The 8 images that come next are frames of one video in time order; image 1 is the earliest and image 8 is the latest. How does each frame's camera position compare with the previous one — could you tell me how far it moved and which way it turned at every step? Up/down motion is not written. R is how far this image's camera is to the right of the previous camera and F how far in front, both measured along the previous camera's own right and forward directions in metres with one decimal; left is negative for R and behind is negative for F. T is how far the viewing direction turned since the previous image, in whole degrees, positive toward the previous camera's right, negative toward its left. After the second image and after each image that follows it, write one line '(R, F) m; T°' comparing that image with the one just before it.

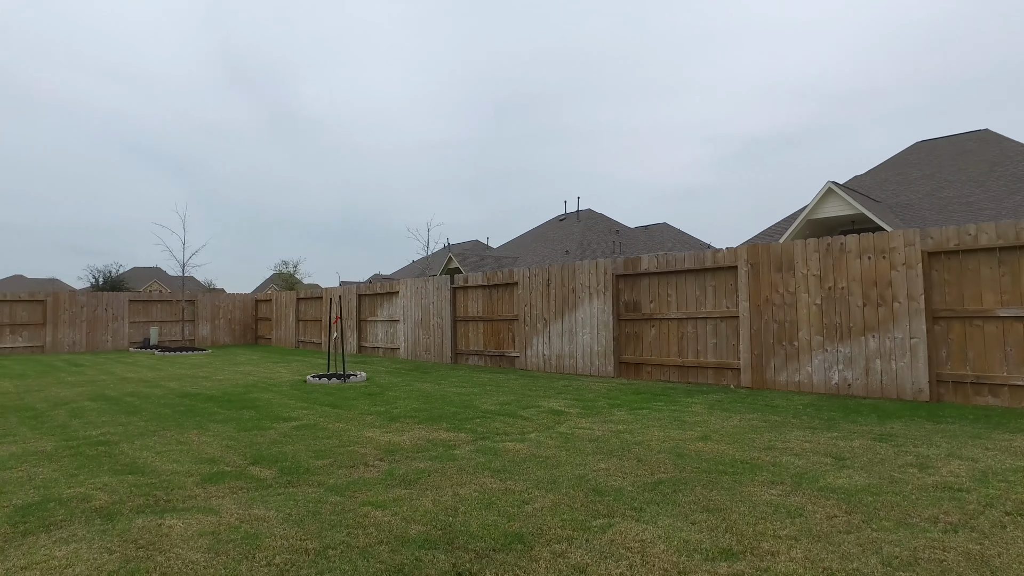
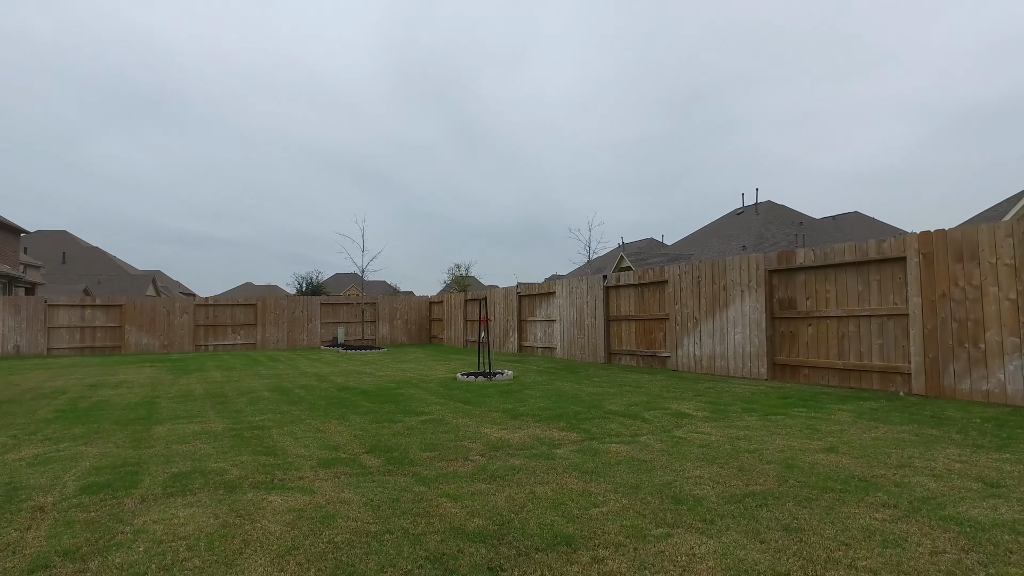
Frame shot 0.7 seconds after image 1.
(+0.5, +0.1) m; -16°
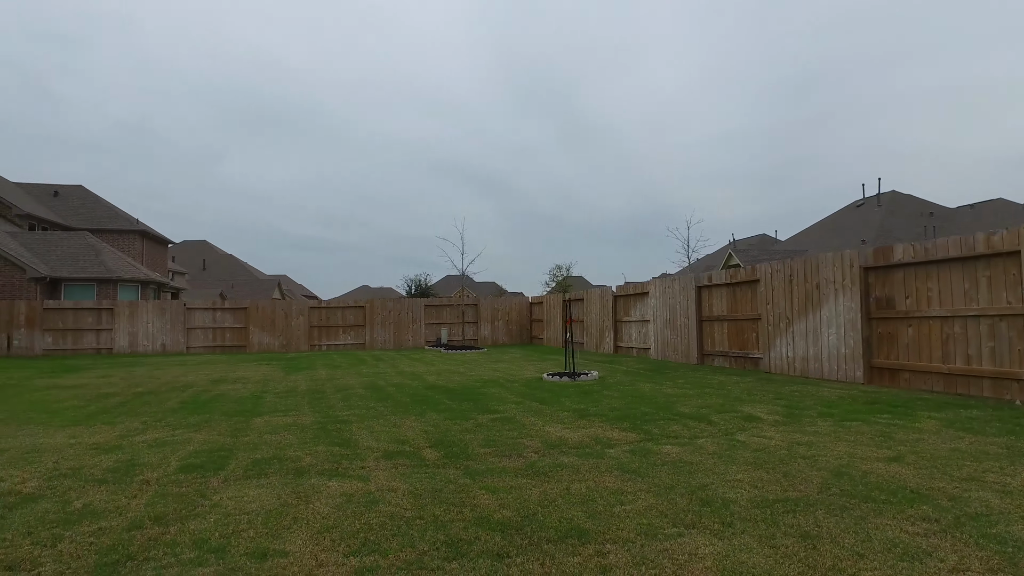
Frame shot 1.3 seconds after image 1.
(+0.4, -0.1) m; -10°
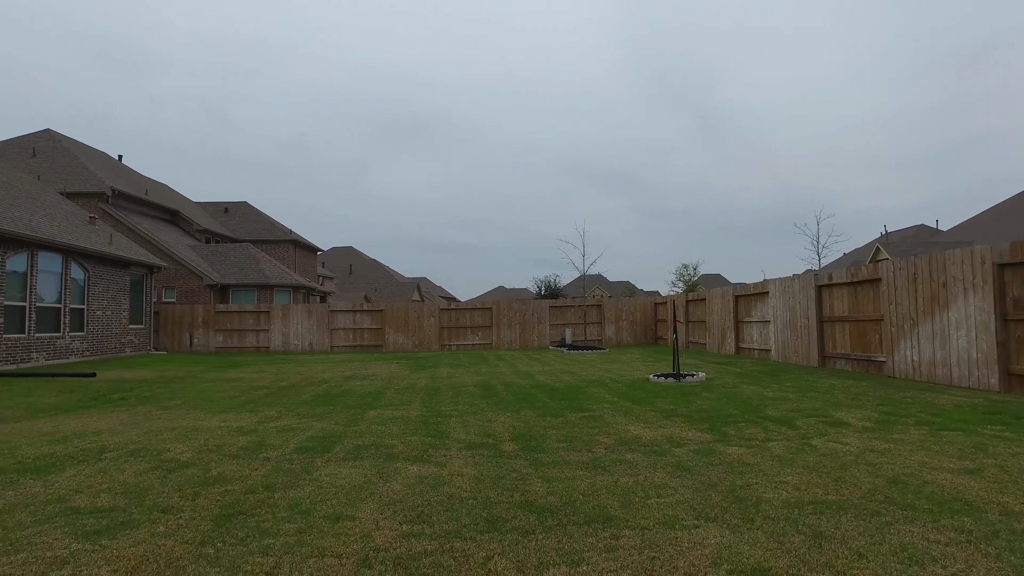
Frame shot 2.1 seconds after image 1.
(+0.5, -0.3) m; -12°
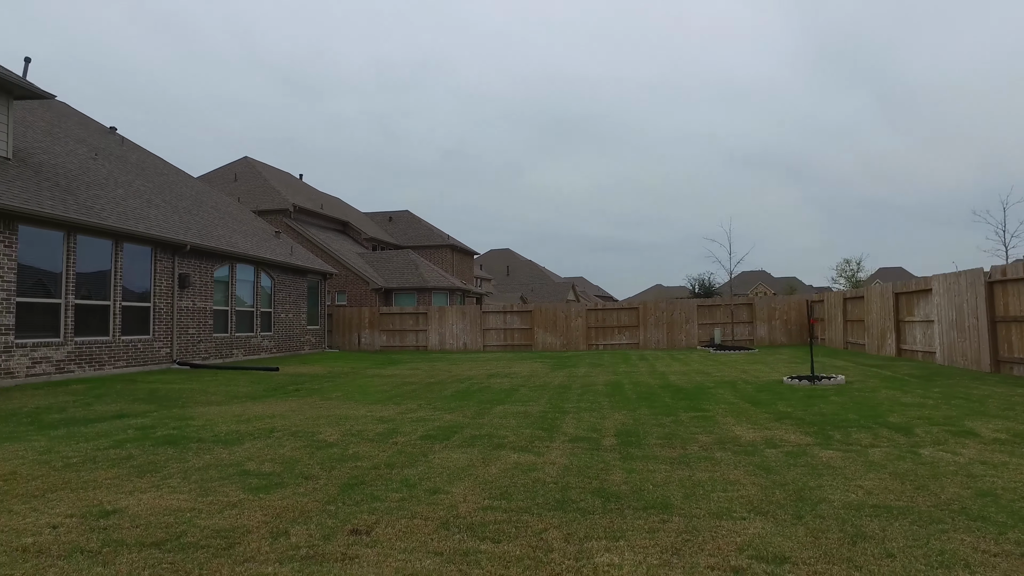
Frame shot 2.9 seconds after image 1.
(+0.5, -0.4) m; -14°
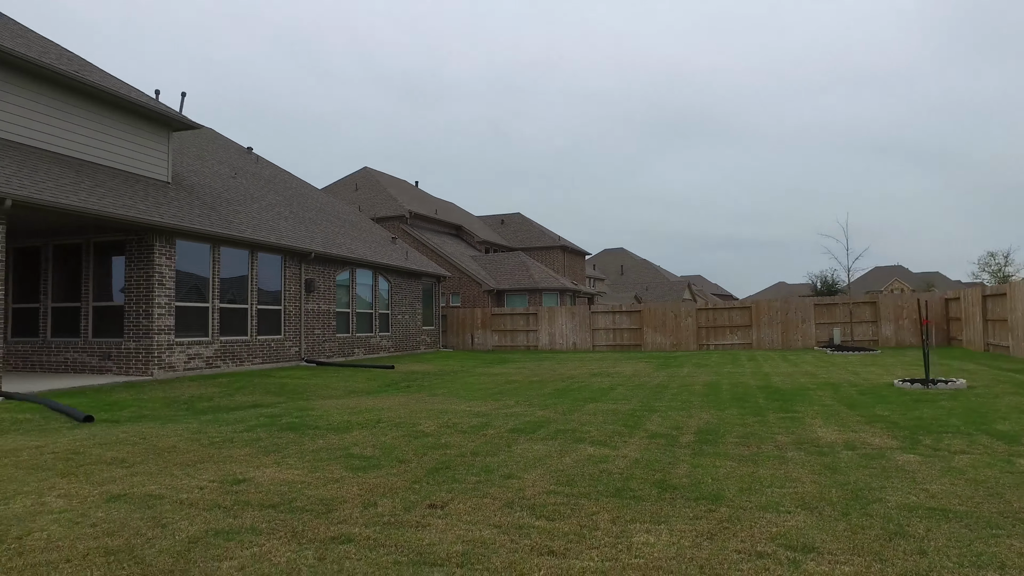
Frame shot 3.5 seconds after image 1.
(+0.3, -0.3) m; -10°
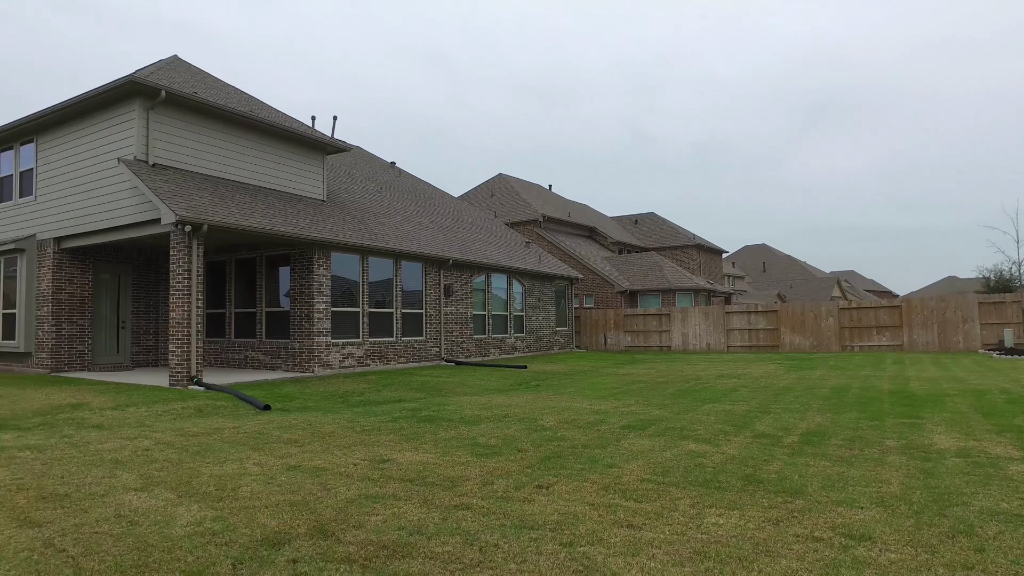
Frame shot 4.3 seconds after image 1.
(+0.3, -0.6) m; -12°
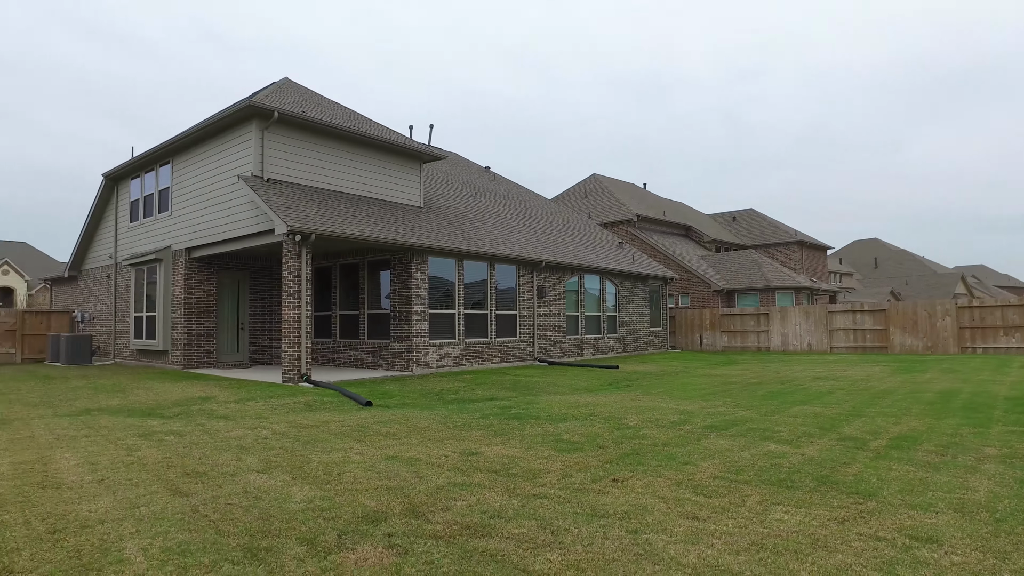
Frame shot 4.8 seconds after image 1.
(+0.1, -0.3) m; -8°
